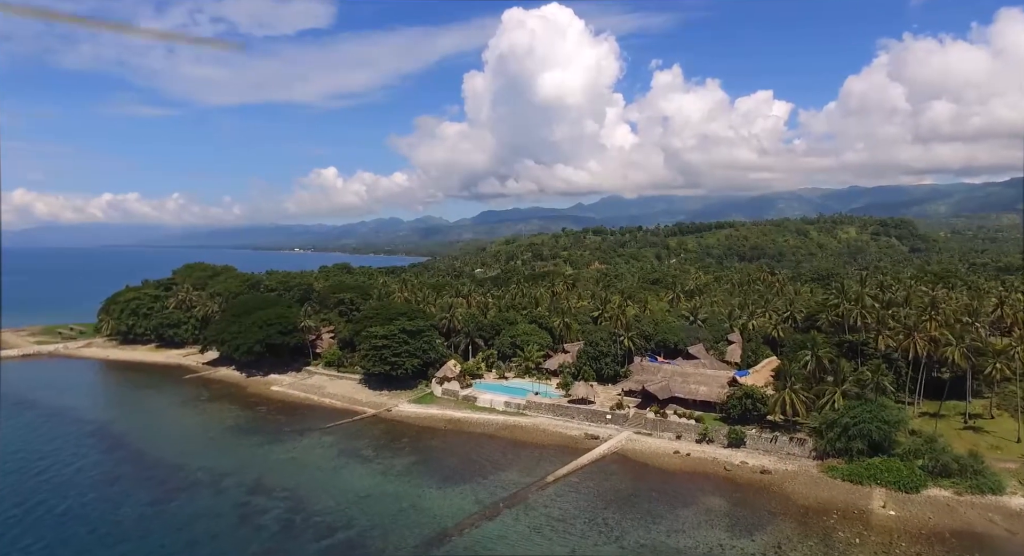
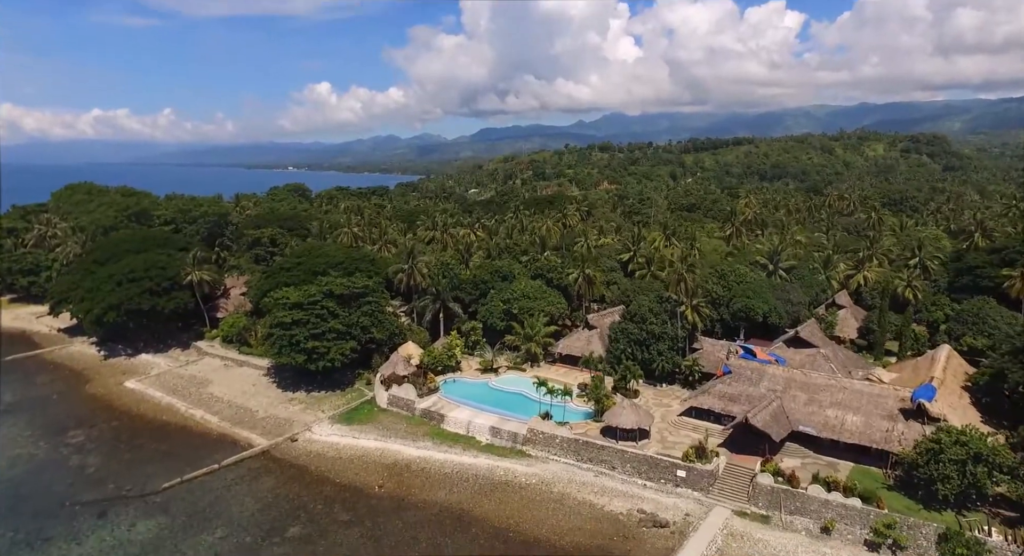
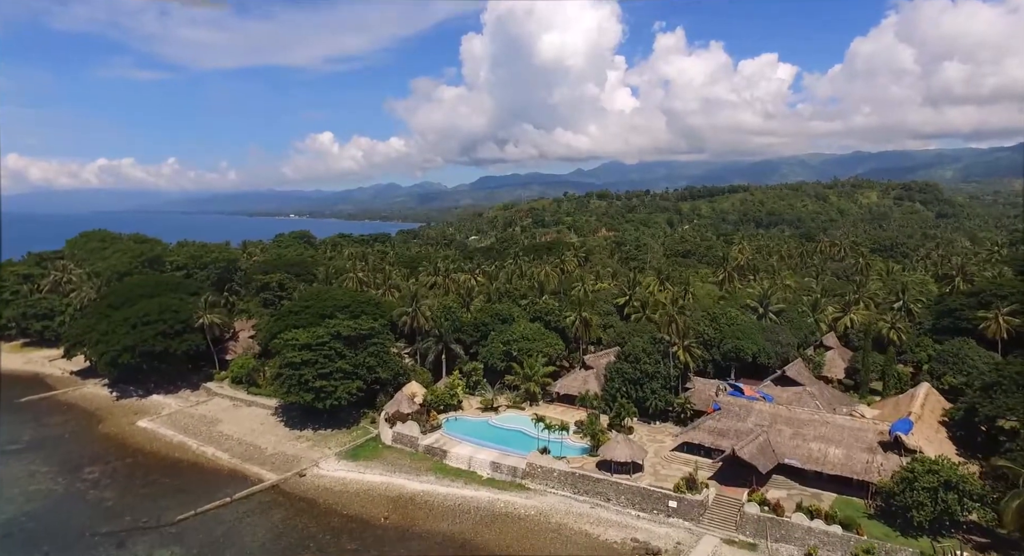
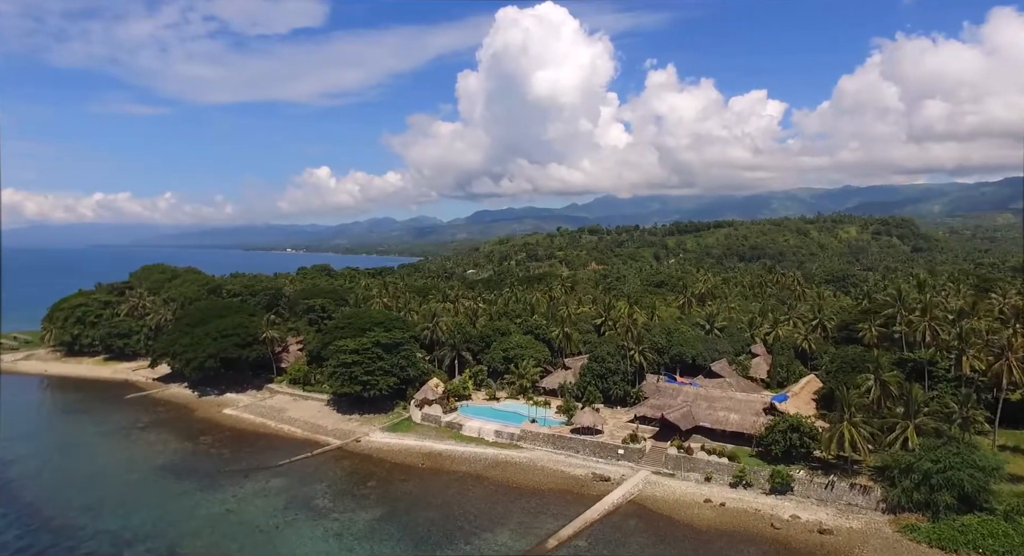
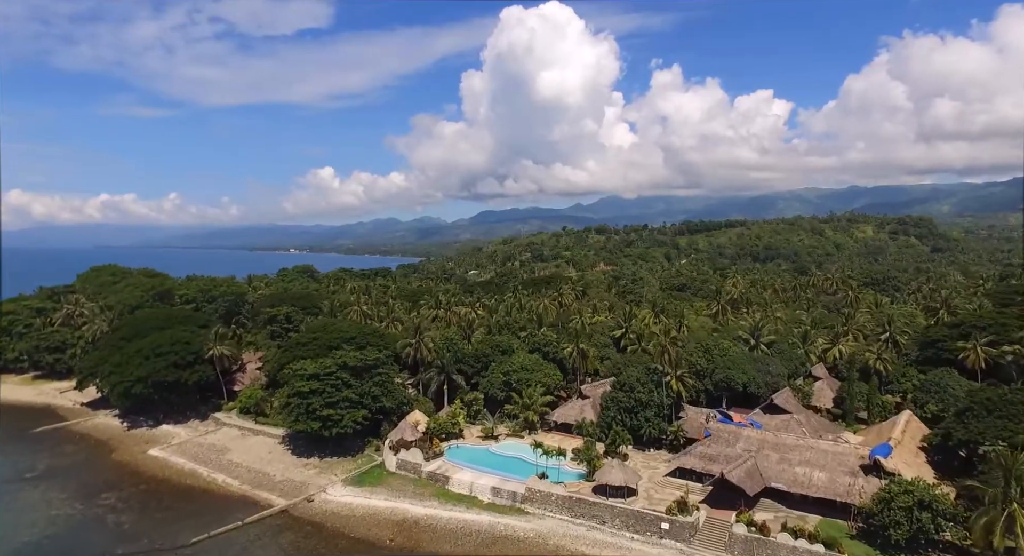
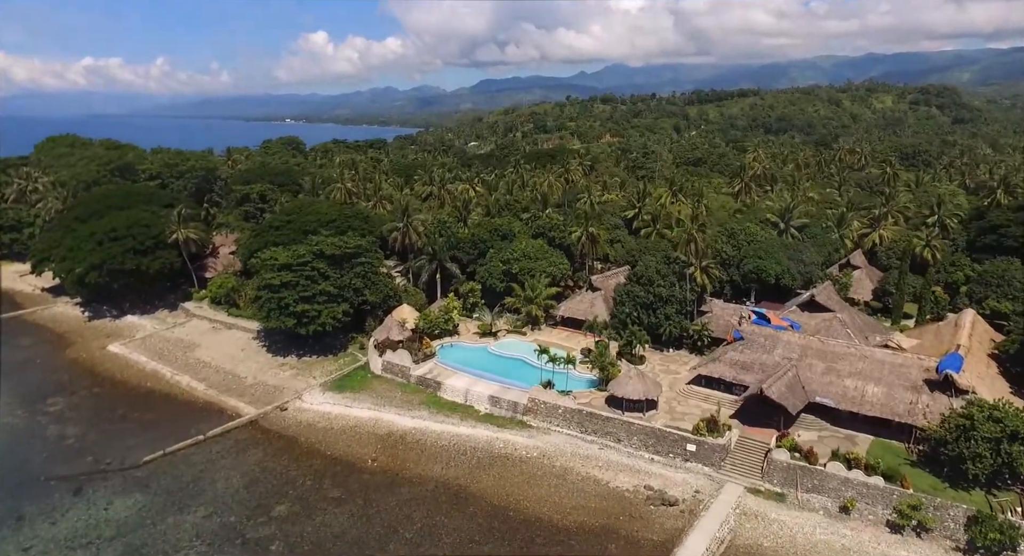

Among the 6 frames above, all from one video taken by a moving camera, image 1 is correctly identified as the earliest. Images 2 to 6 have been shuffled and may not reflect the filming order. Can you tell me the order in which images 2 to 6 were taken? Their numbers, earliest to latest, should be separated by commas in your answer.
4, 5, 3, 2, 6
